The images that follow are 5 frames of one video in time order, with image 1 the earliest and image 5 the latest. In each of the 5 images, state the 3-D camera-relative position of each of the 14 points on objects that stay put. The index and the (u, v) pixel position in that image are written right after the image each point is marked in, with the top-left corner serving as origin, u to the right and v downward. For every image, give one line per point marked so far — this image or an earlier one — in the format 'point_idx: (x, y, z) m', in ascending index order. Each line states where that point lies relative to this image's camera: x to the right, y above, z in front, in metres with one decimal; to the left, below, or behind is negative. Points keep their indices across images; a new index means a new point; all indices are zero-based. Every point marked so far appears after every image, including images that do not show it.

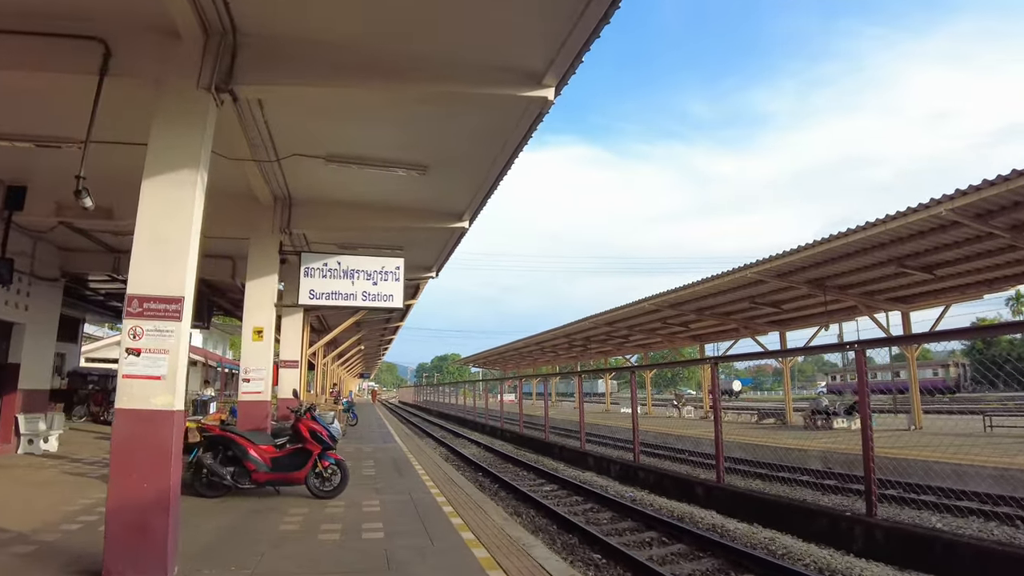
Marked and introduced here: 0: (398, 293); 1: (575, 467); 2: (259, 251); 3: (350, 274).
0: (-1.7, -0.1, +8.9) m
1: (+1.5, -4.3, +14.4) m
2: (-3.7, +0.5, +8.8) m
3: (-2.4, +0.2, +8.8) m
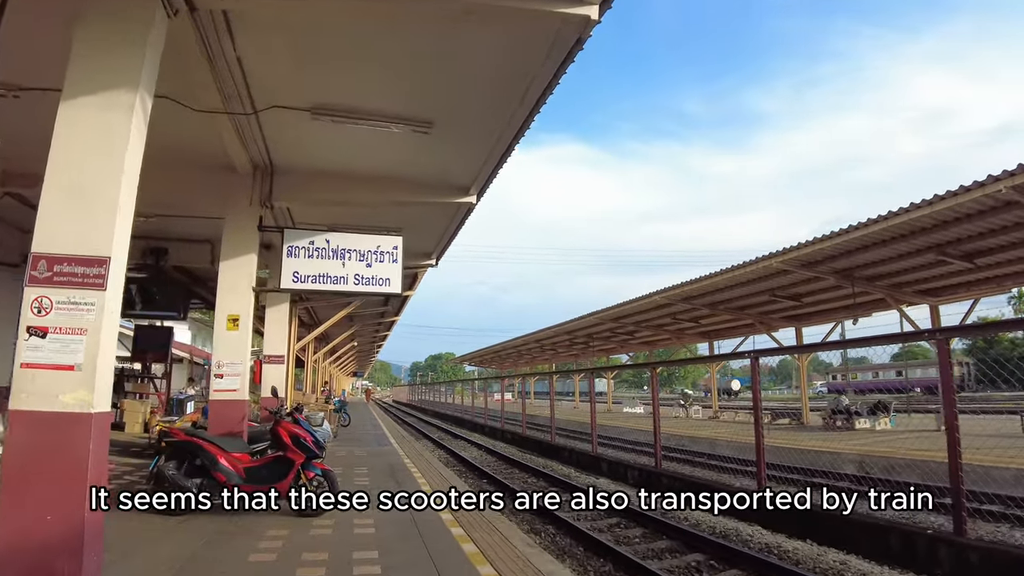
0: (-1.5, +0.1, +7.7) m
1: (+1.6, -4.0, +13.3) m
2: (-3.5, +0.8, +7.6) m
3: (-2.2, +0.4, +7.6) m
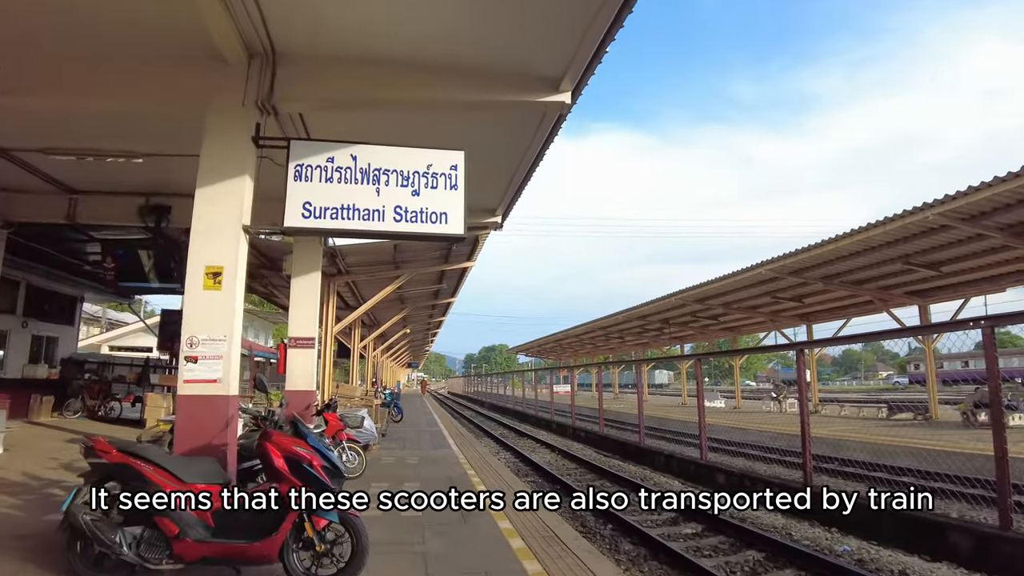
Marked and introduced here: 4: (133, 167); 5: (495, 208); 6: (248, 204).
0: (-0.5, +0.7, +5.1) m
1: (+3.1, -3.4, +10.4) m
2: (-2.5, +1.3, +5.2) m
3: (-1.2, +0.9, +5.1) m
4: (-5.1, +1.6, +8.2) m
5: (-0.3, +1.3, +9.5) m
6: (-2.2, +0.7, +5.0) m
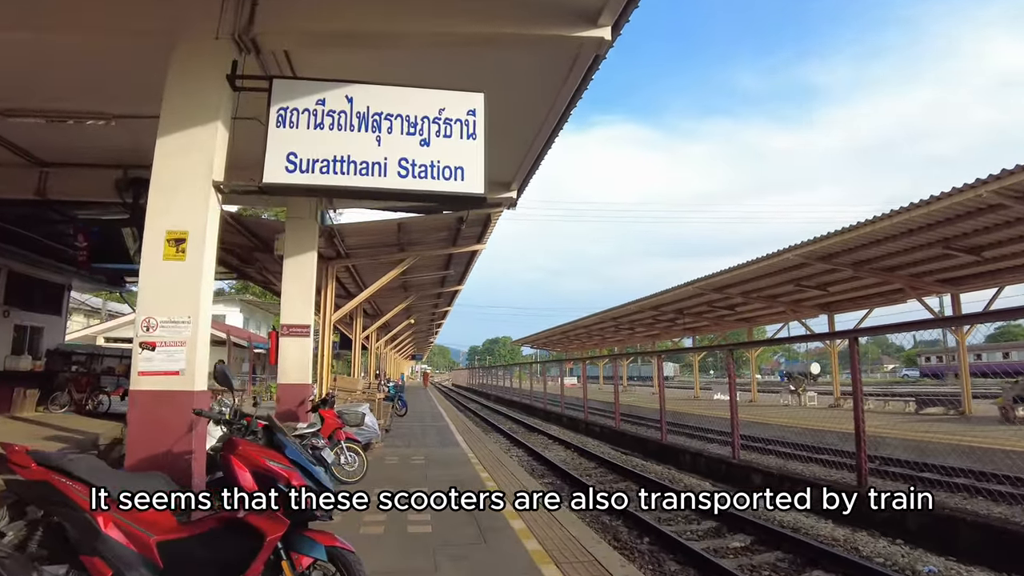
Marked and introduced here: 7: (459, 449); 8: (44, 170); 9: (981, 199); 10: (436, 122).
0: (-0.3, +0.8, +4.2) m
1: (+3.4, -3.1, +9.6) m
2: (-2.3, +1.5, +4.2) m
3: (-1.0, +1.1, +4.2) m
4: (-4.9, +1.9, +7.3) m
5: (0.0, +1.5, +8.6) m
6: (-2.0, +0.9, +4.1) m
7: (-0.9, -2.8, +10.5) m
8: (-6.5, +1.6, +8.5) m
9: (+8.3, +1.6, +10.7) m
10: (-0.5, +1.1, +4.2) m
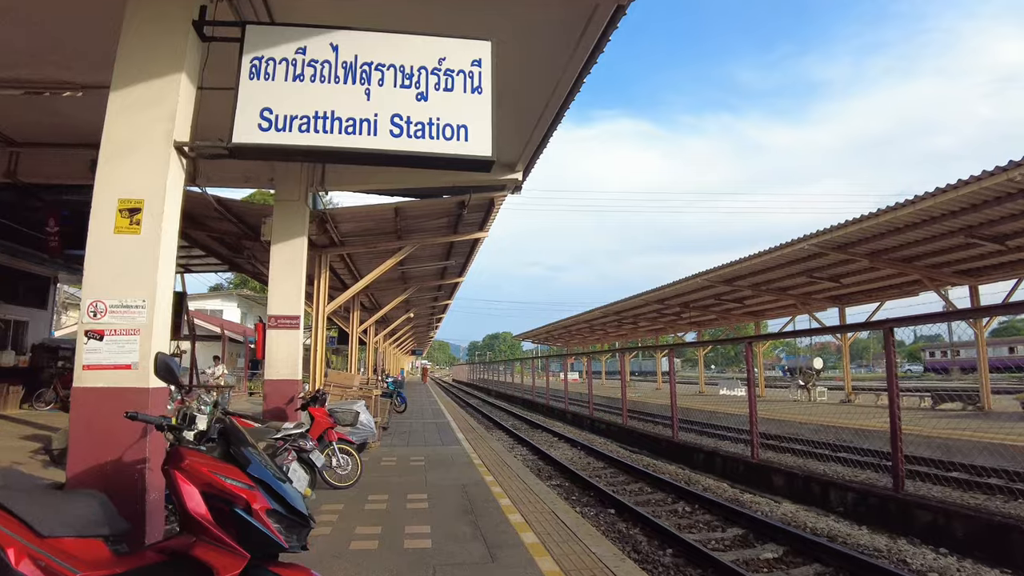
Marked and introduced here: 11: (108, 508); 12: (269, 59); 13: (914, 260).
0: (-0.2, +1.0, +3.6) m
1: (+3.5, -3.0, +9.0) m
2: (-2.2, +1.6, +3.7) m
3: (-0.9, +1.2, +3.6) m
4: (-4.8, +2.0, +6.7) m
5: (0.0, +1.7, +8.0) m
6: (-1.9, +1.0, +3.5) m
7: (-0.9, -2.6, +9.9) m
8: (-6.5, +1.8, +7.9) m
9: (+8.4, +1.8, +10.2) m
10: (-0.5, +1.3, +3.6) m
11: (-1.6, -0.9, +2.4) m
12: (-1.4, +1.3, +3.5) m
13: (+9.8, +0.7, +14.8) m
